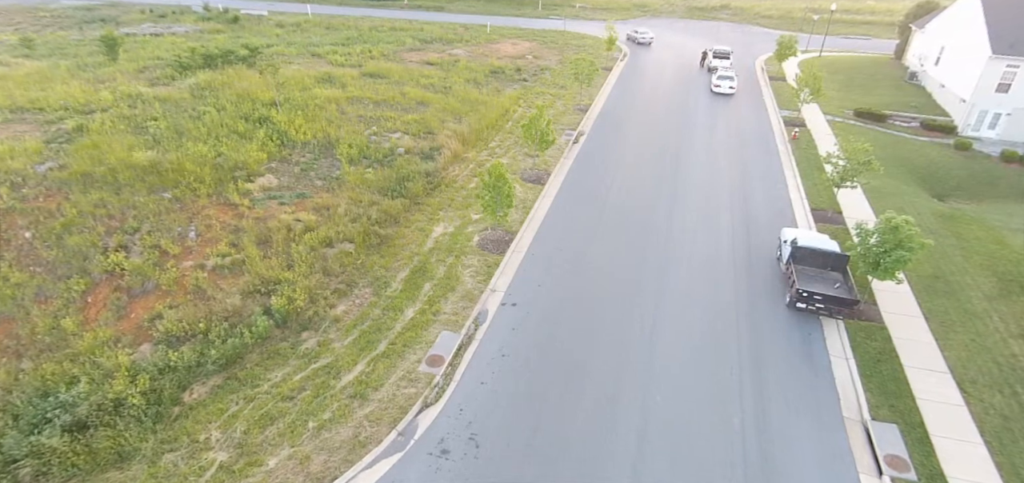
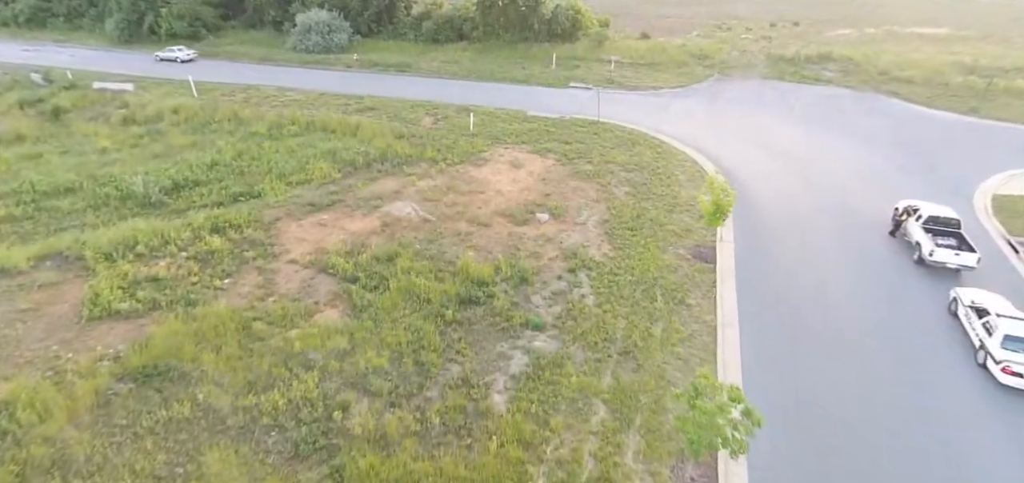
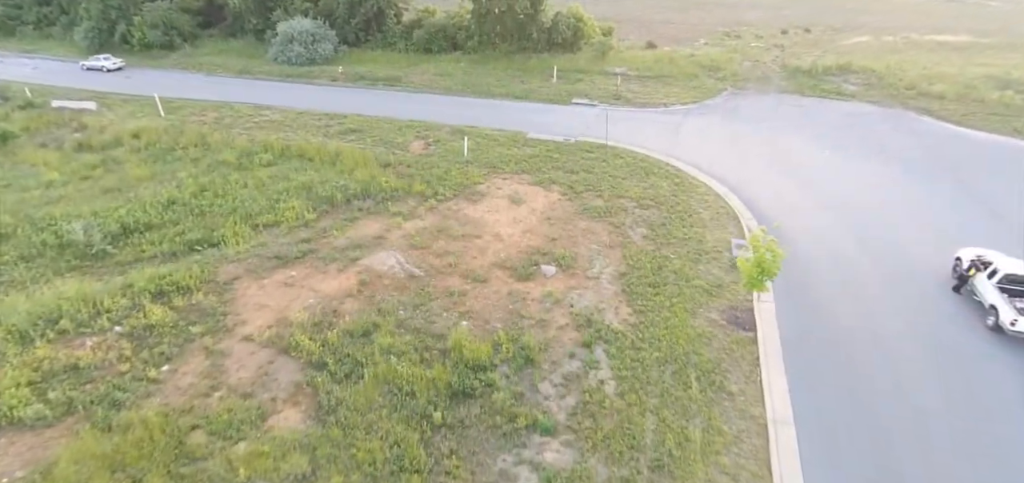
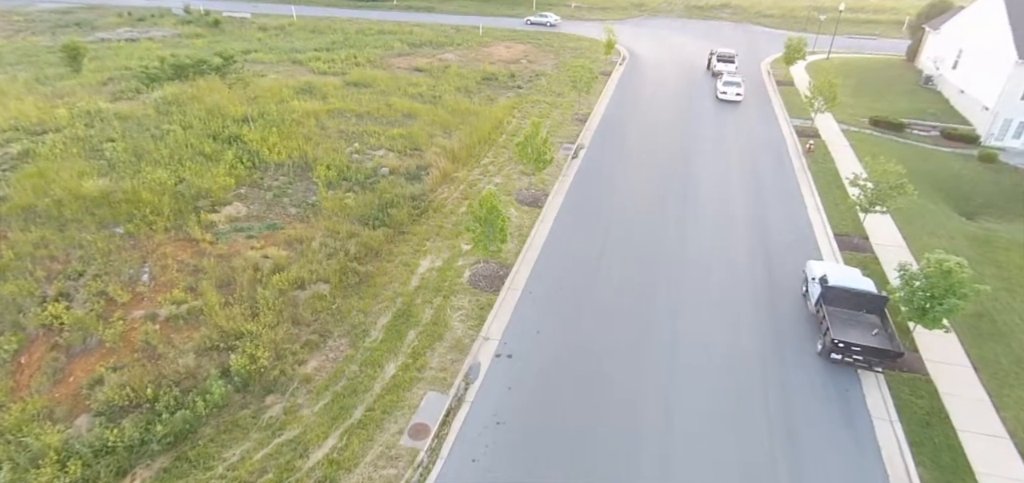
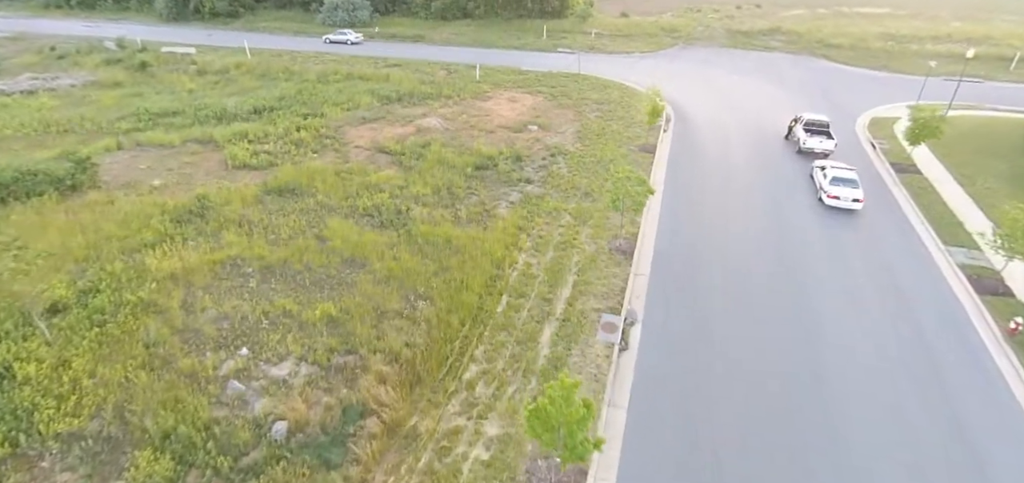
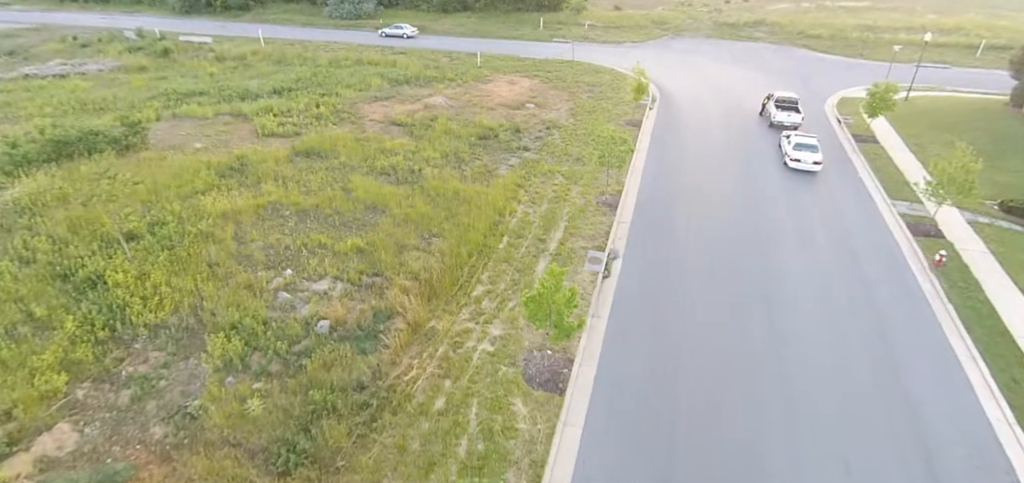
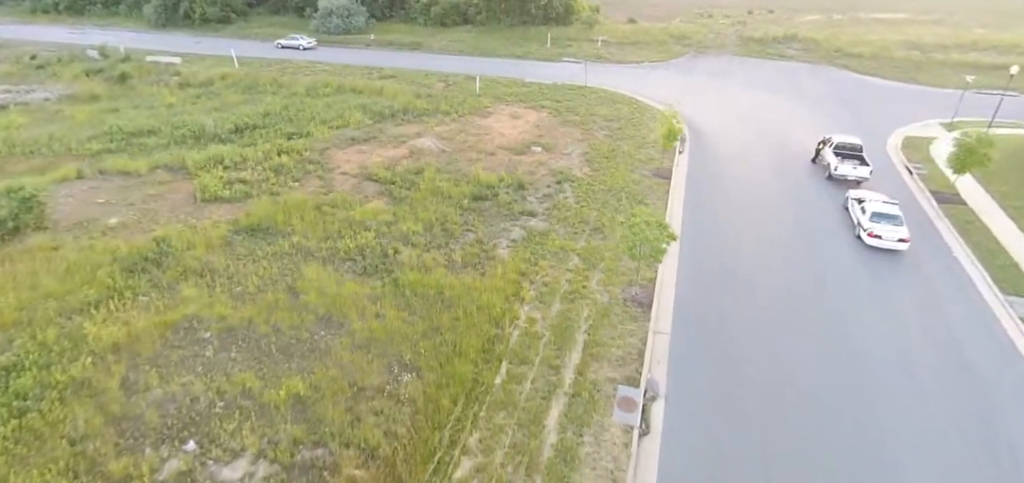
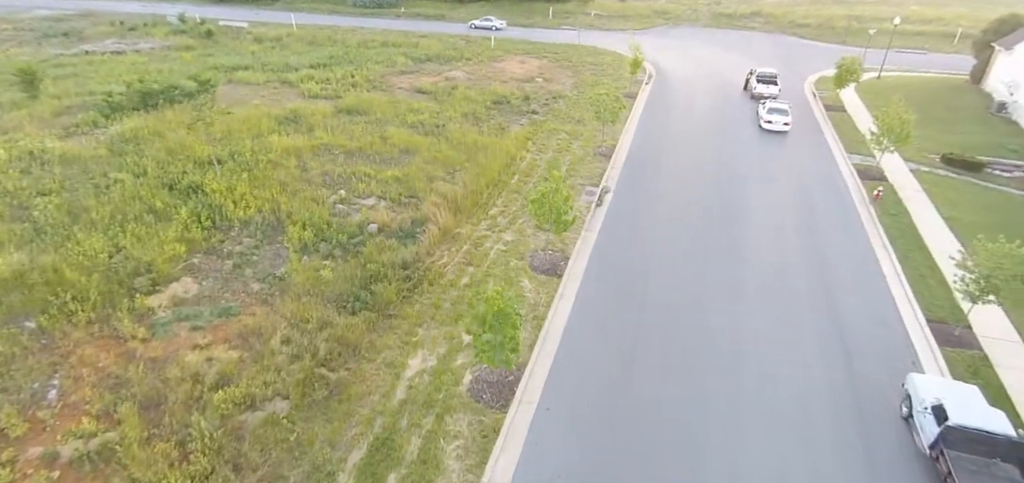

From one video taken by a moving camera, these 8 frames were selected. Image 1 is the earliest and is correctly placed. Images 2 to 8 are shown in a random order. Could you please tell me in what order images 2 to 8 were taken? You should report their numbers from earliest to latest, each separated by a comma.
4, 8, 6, 5, 7, 2, 3
